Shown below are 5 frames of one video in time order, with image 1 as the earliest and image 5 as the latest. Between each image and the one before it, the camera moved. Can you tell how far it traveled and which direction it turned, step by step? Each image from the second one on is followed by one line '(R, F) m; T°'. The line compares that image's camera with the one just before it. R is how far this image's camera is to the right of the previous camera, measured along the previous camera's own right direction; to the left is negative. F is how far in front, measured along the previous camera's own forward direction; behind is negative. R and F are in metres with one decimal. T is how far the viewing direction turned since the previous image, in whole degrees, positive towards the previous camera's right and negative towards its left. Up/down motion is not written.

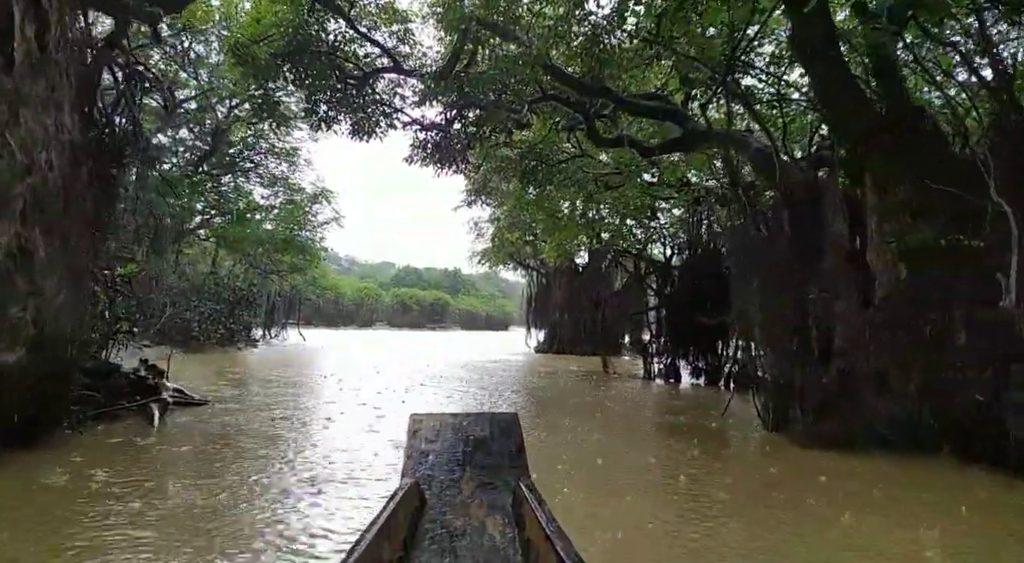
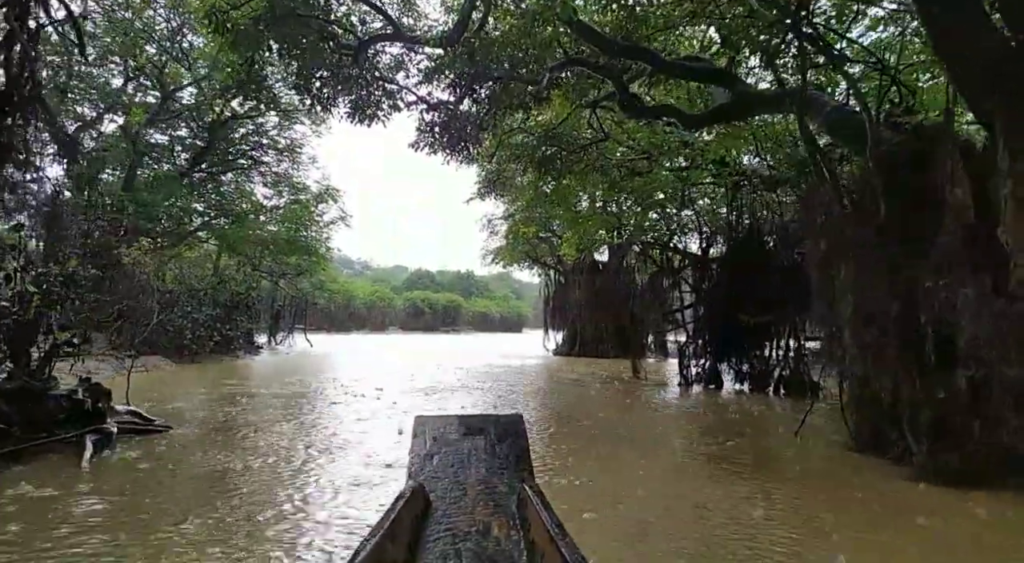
(-0.1, +1.0) m; -1°
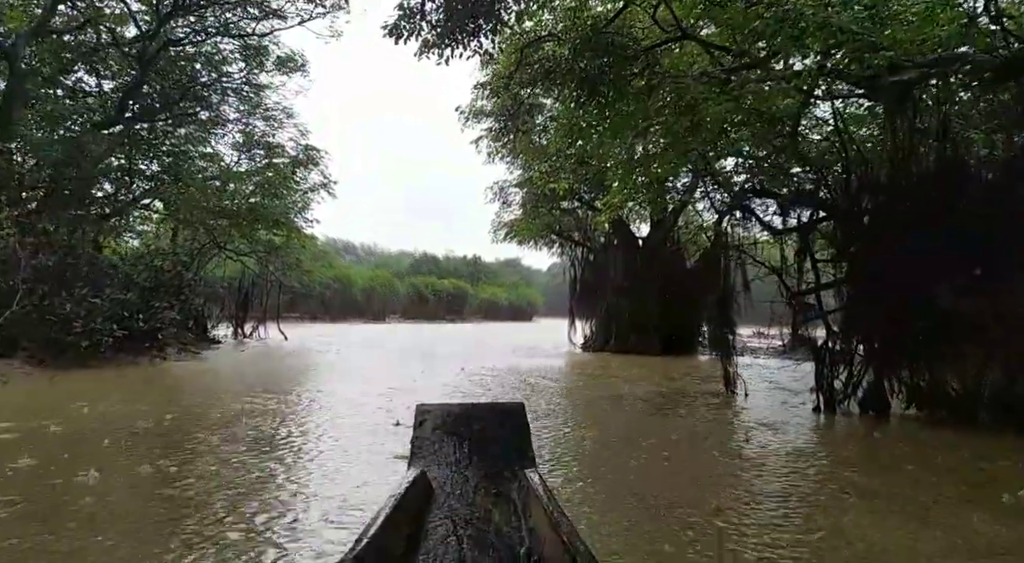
(-0.3, +3.4) m; -1°
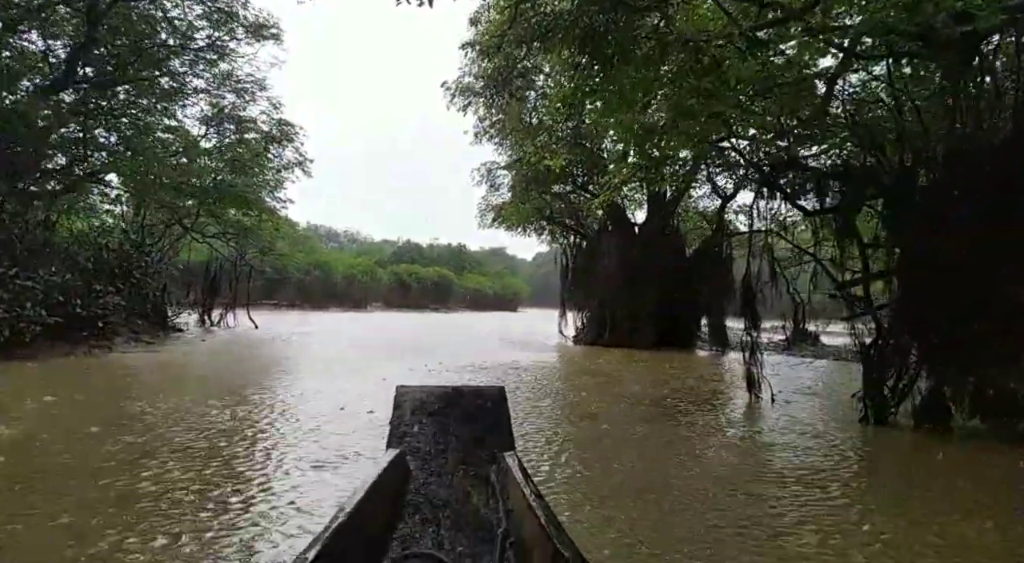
(-0.1, +0.9) m; +1°
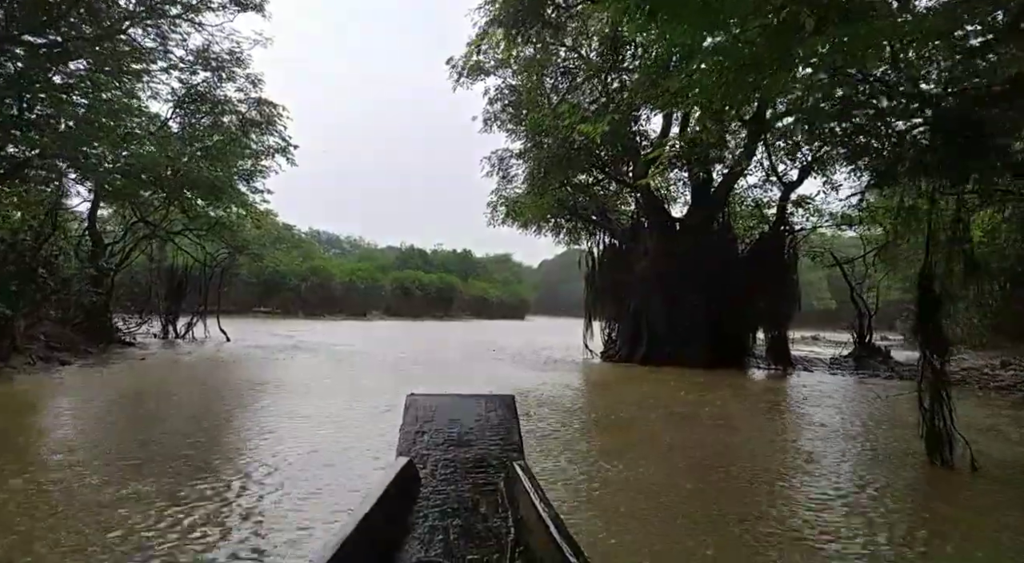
(-0.2, +2.1) m; 0°
